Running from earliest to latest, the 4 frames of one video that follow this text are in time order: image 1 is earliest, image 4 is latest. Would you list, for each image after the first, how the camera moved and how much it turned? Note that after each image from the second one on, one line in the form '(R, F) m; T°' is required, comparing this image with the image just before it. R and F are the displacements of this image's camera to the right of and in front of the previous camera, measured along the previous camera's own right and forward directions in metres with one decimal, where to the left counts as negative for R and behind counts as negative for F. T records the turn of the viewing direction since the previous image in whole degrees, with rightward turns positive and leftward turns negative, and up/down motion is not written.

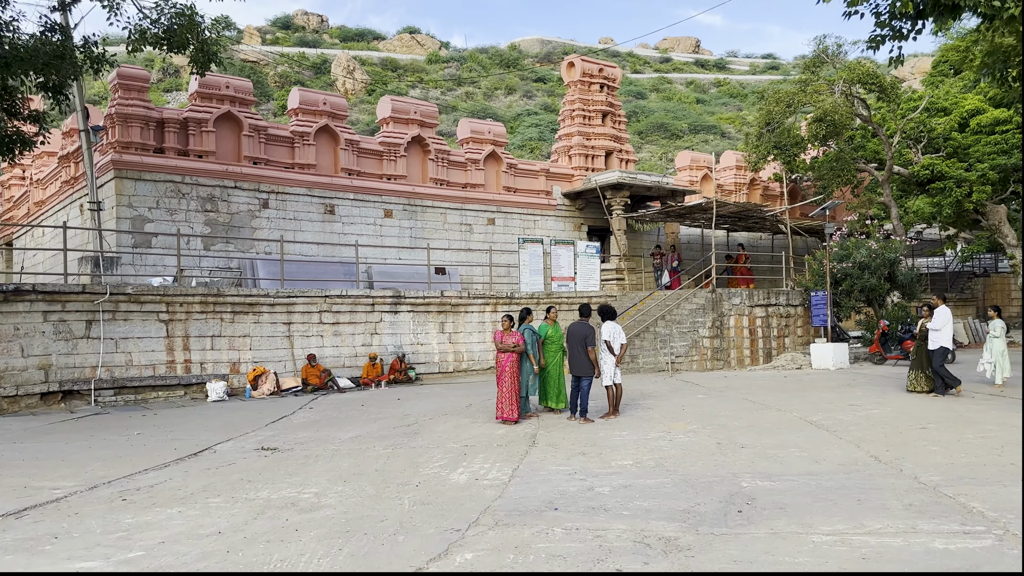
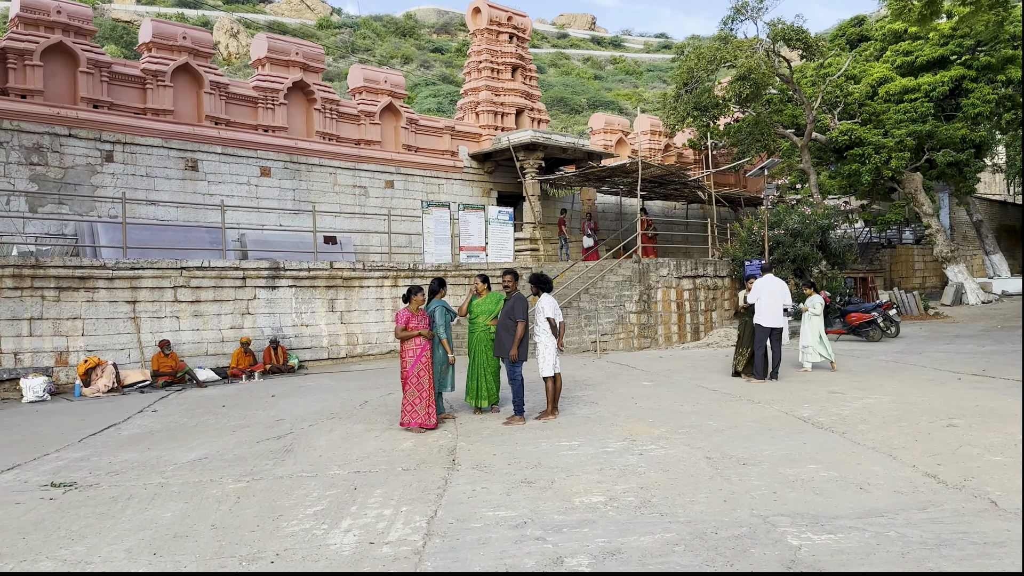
(-0.1, +2.0) m; +7°
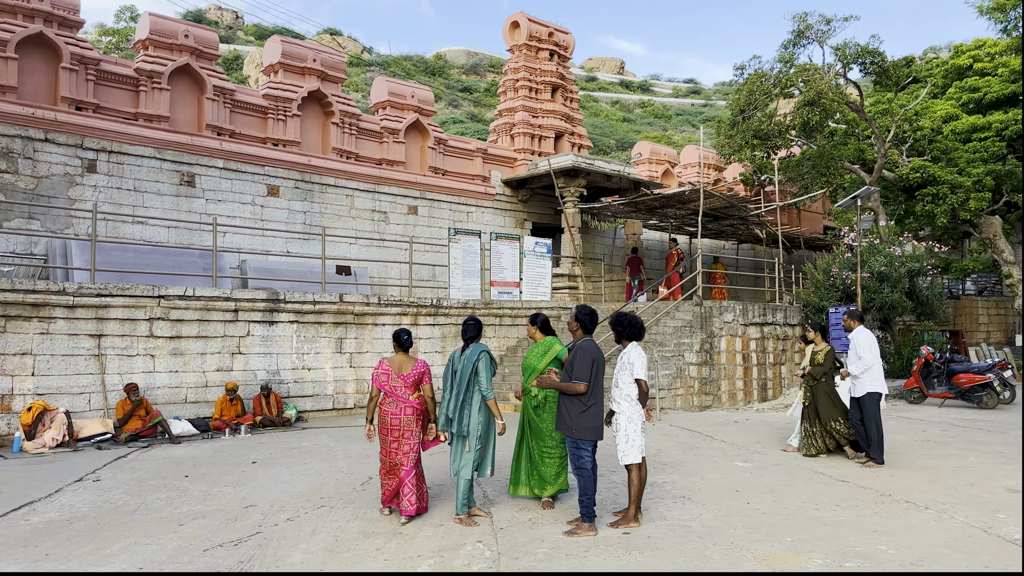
(-0.3, +1.9) m; -2°
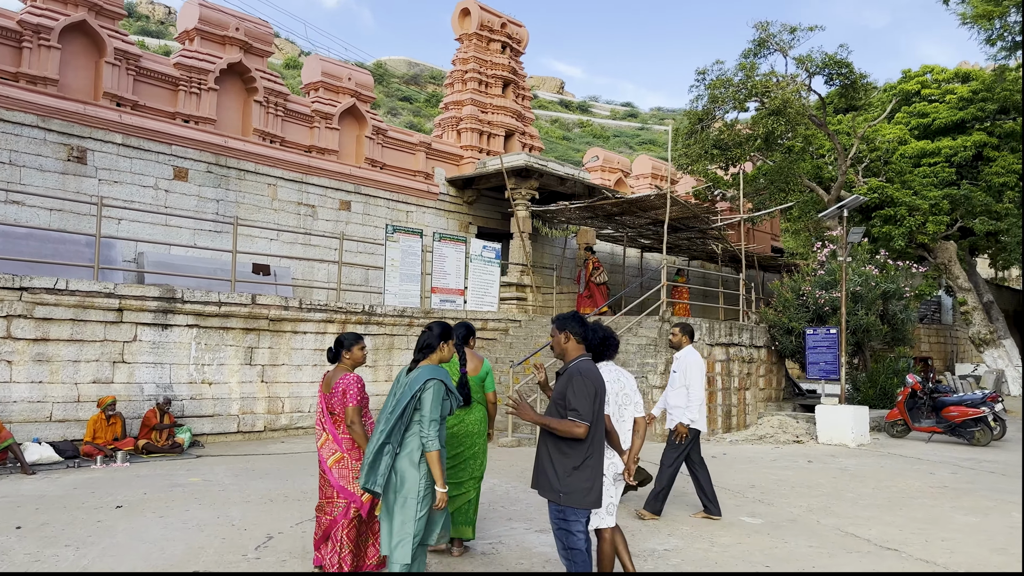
(-0.1, +1.4) m; +5°
